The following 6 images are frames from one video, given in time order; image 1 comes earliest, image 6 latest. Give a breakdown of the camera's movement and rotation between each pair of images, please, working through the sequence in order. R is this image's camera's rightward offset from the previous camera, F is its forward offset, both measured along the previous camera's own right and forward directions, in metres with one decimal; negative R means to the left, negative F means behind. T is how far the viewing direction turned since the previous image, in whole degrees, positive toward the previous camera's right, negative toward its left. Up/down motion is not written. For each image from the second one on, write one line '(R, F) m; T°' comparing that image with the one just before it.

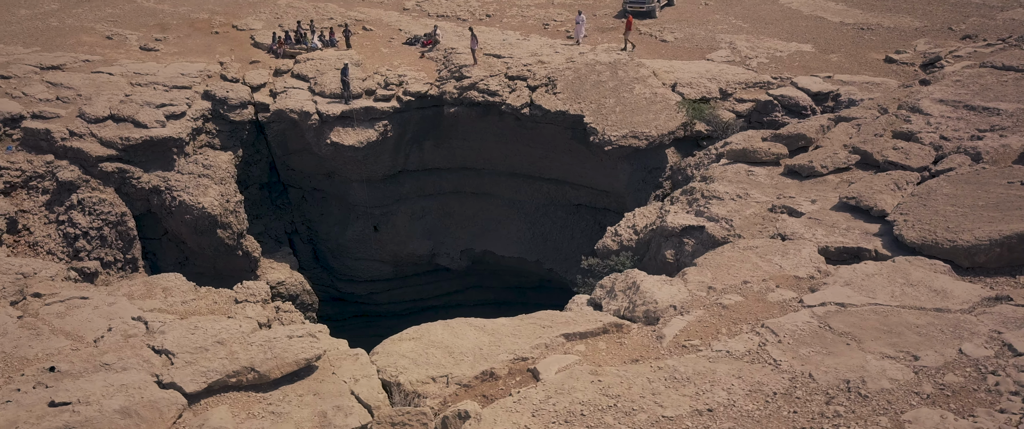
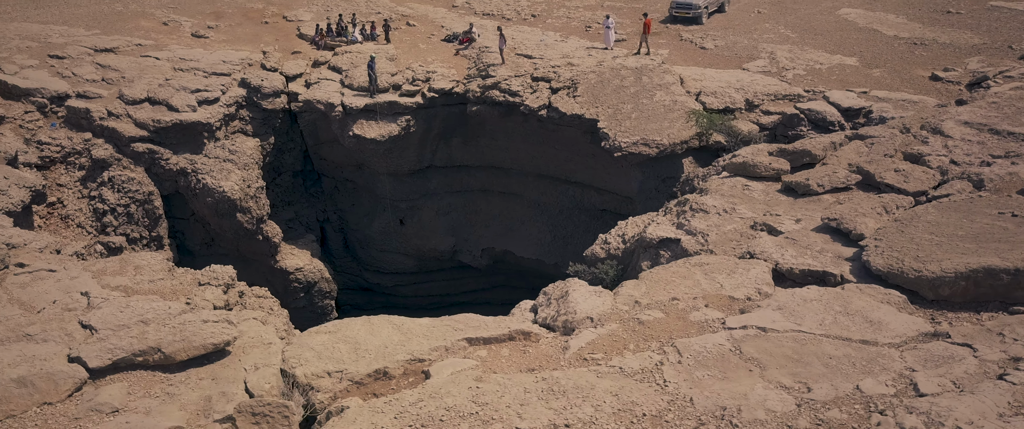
(+1.3, +0.1) m; -6°
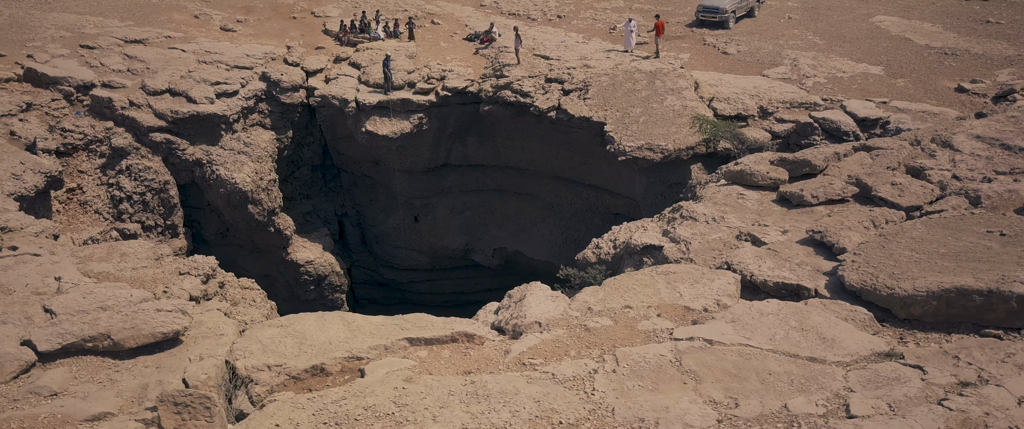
(+0.8, +0.1) m; -3°
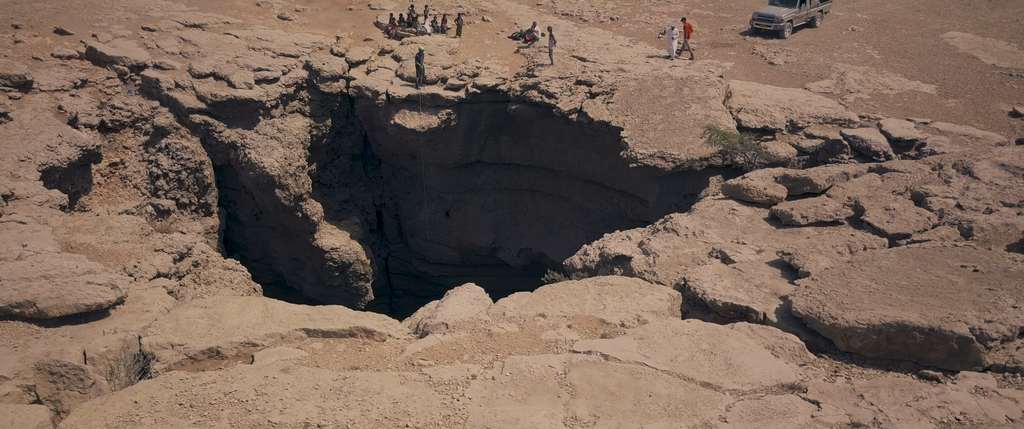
(+1.4, +0.2) m; -6°
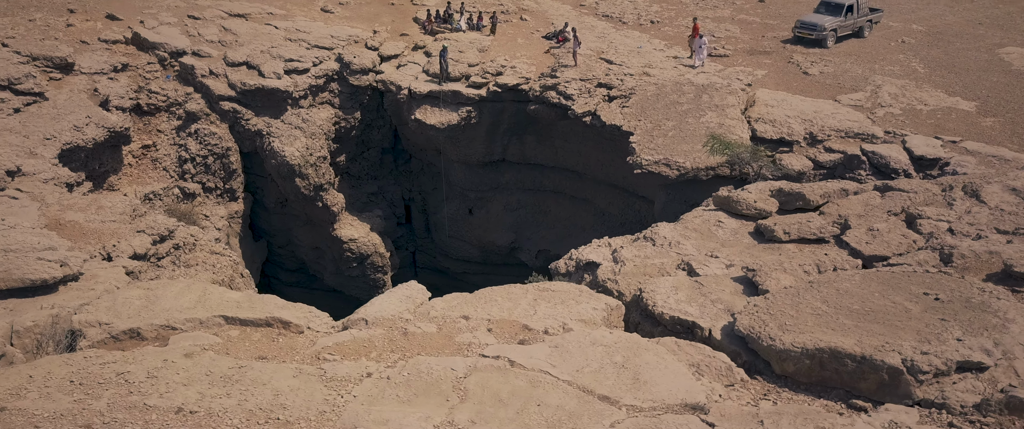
(+1.2, +0.1) m; -5°
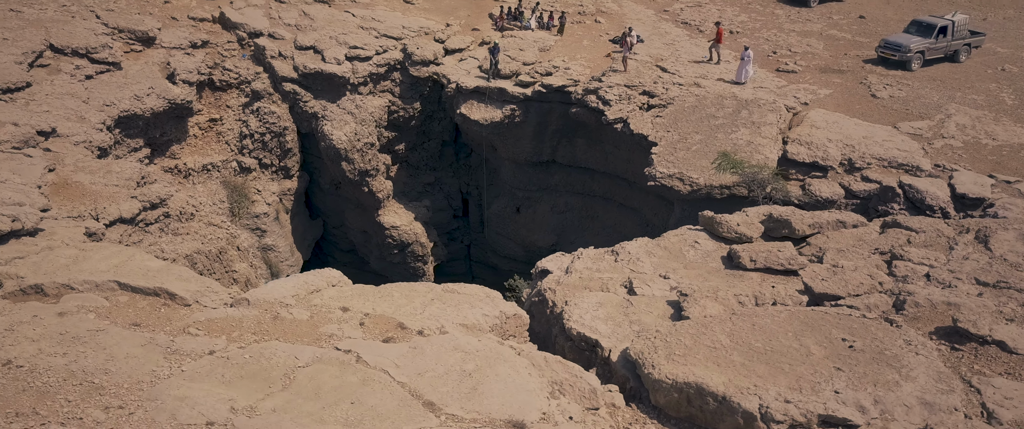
(+2.0, +0.2) m; -9°
